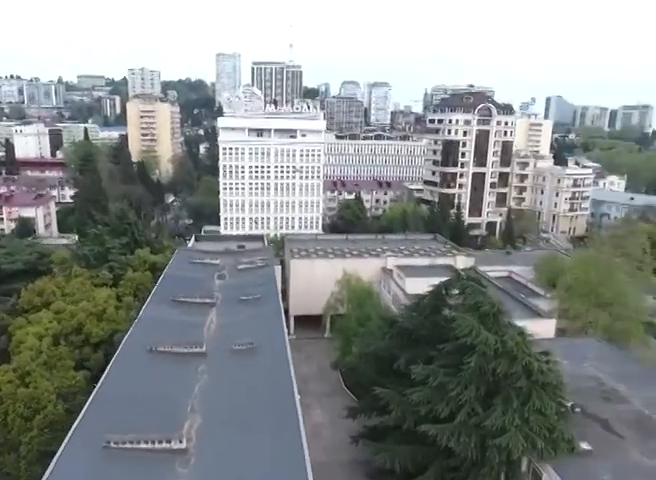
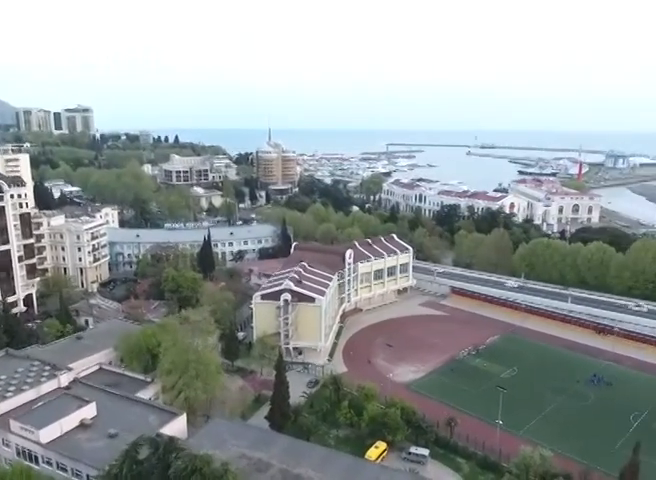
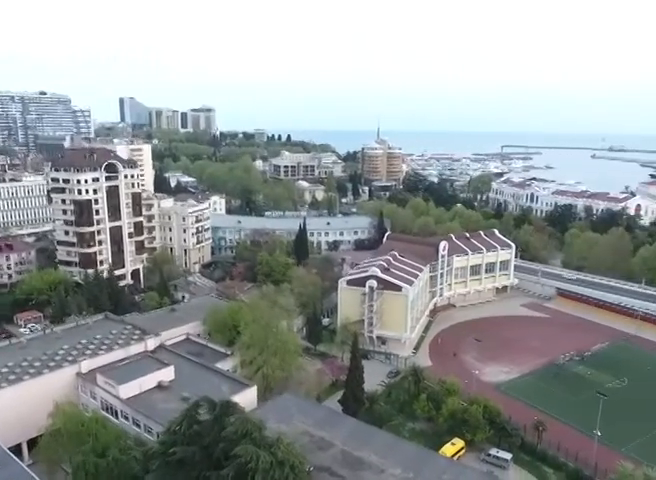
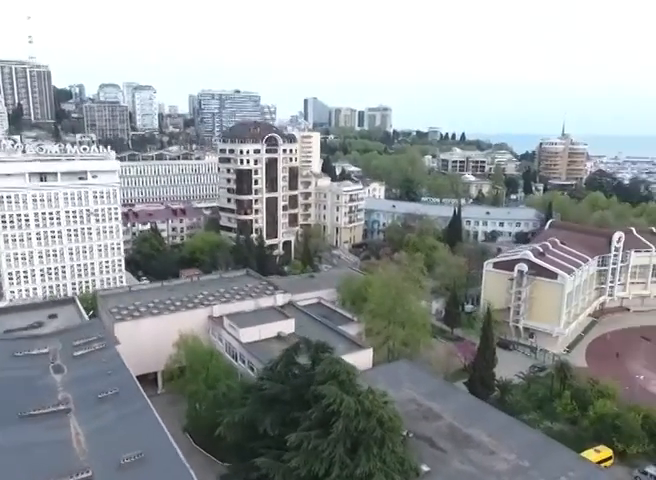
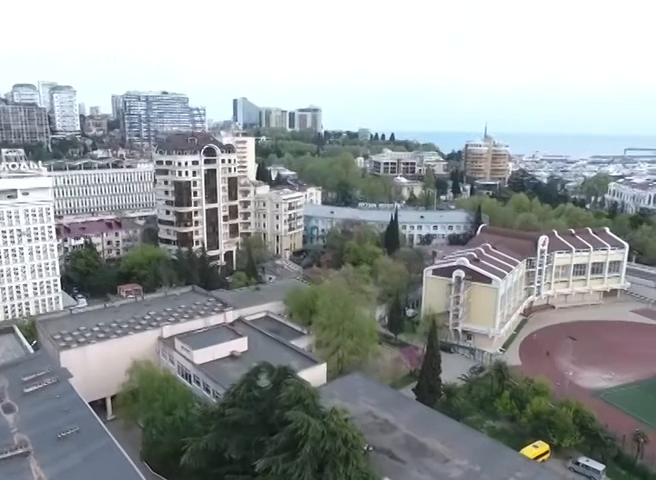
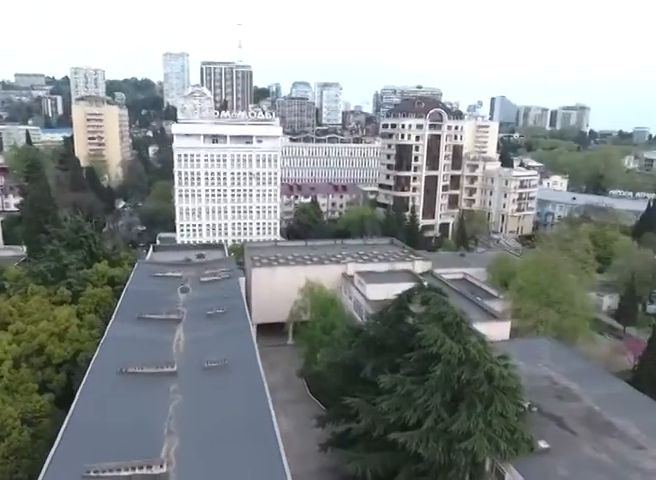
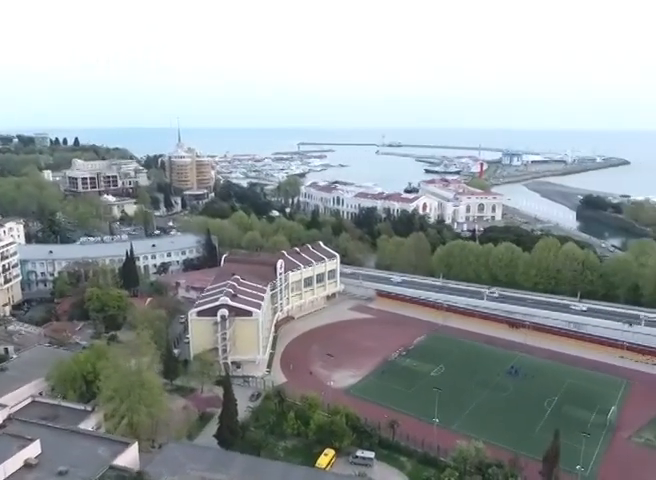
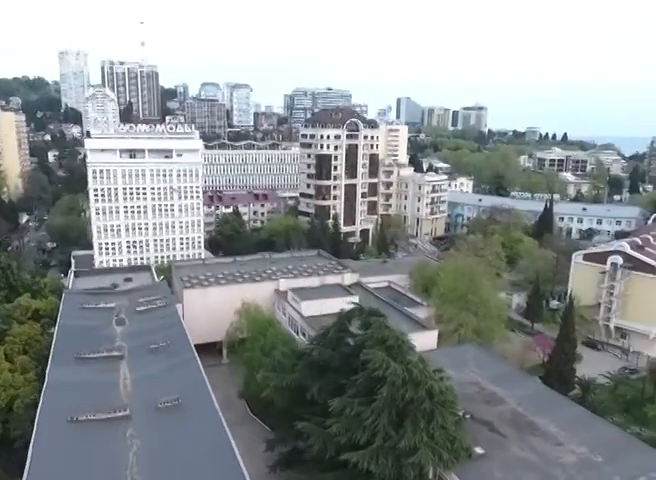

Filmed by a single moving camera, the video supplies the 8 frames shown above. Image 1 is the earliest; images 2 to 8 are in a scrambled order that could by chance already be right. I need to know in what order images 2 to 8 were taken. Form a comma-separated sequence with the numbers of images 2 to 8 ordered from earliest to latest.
6, 8, 4, 5, 3, 2, 7
